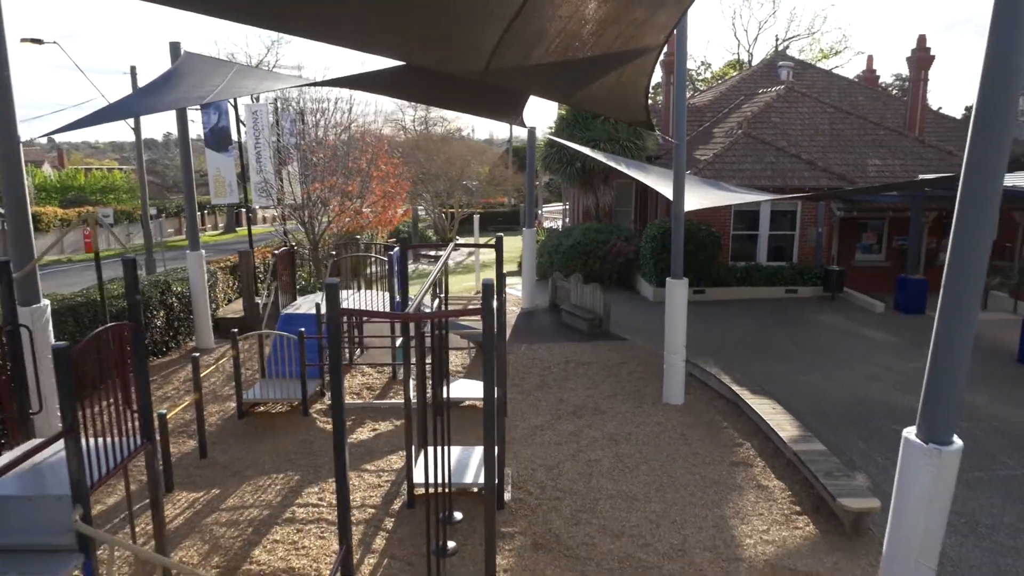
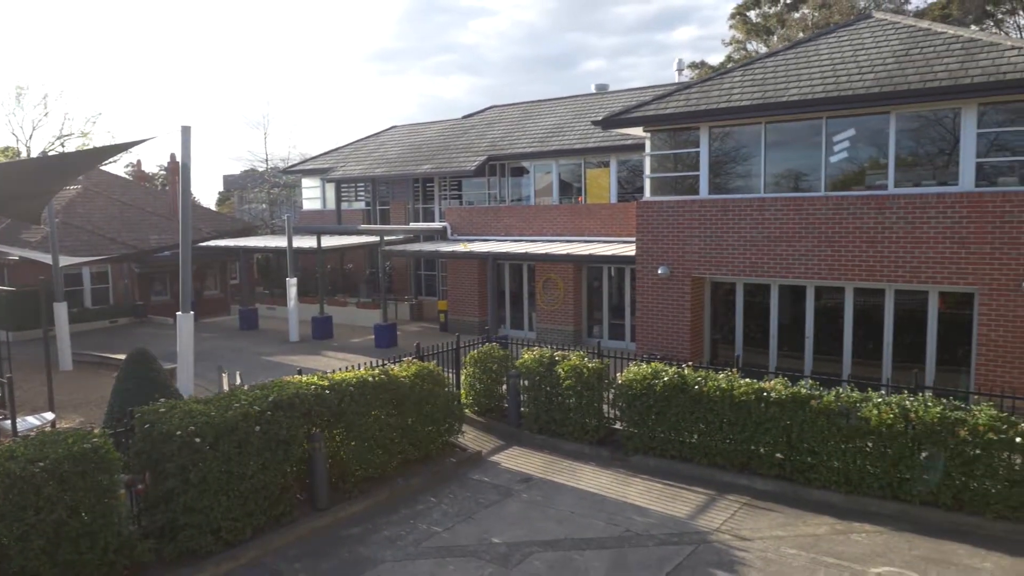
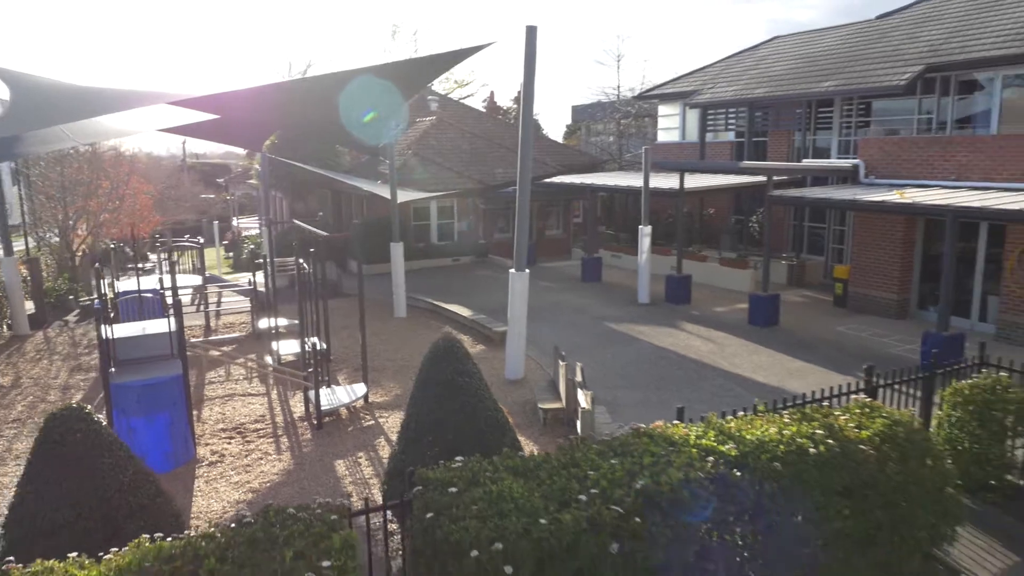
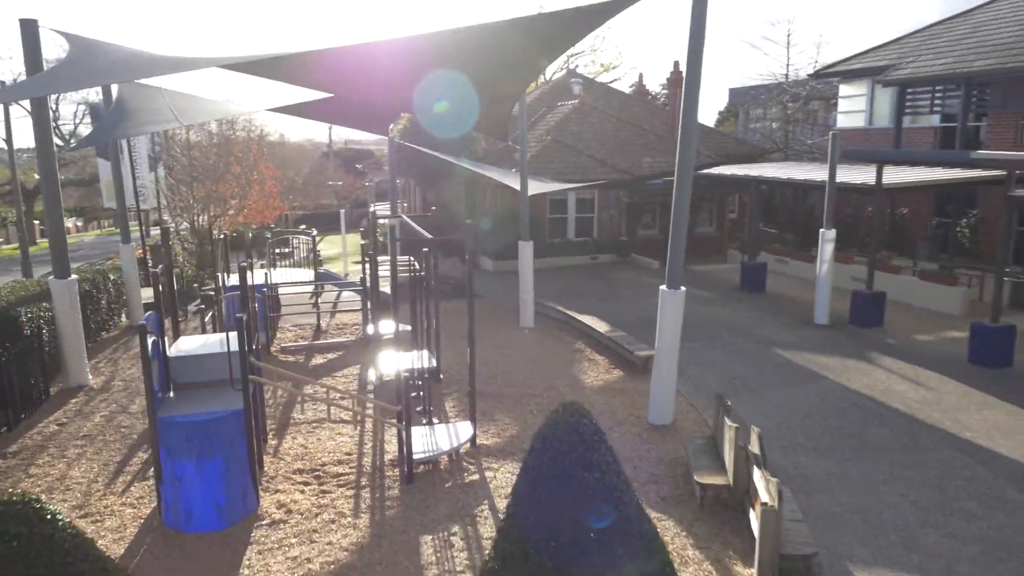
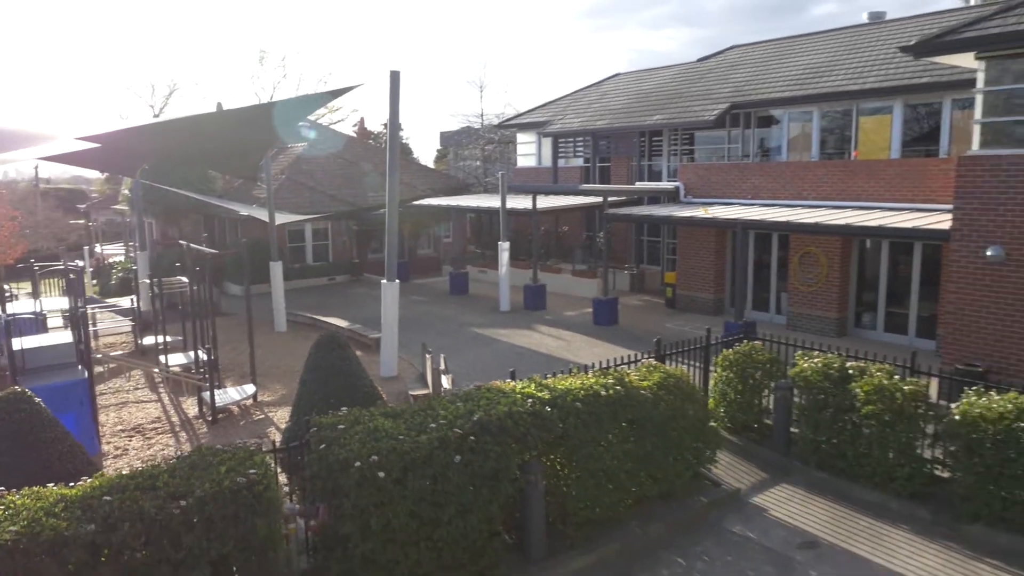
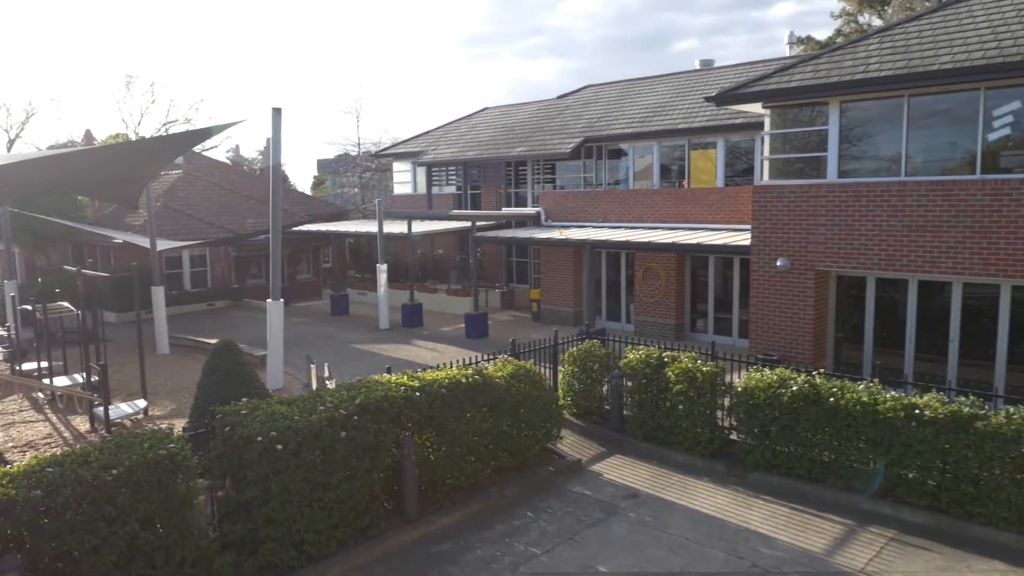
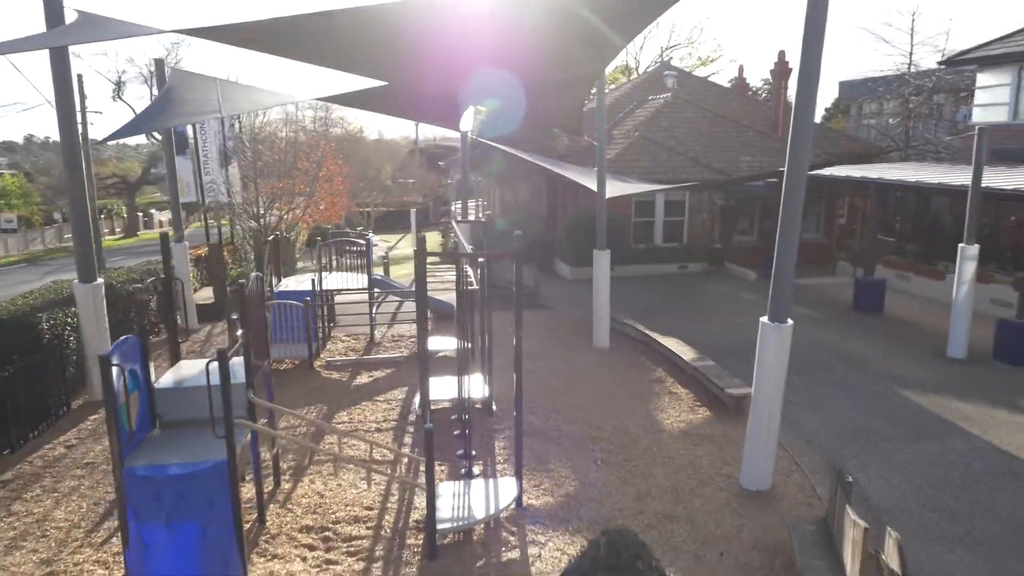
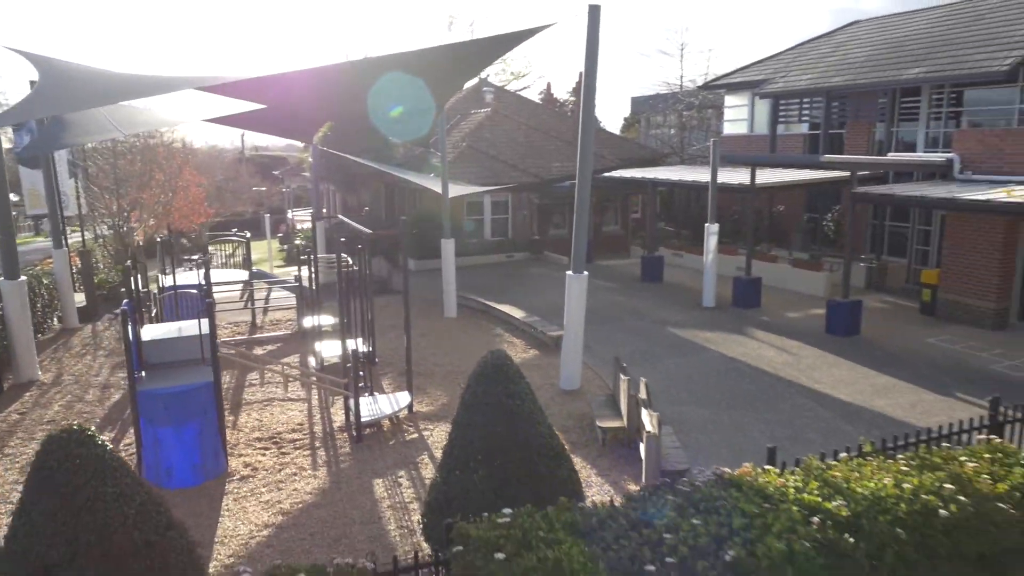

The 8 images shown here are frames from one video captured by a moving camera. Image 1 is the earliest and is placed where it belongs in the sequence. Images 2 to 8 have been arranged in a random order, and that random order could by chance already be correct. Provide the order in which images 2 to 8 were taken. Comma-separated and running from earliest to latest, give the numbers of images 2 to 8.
7, 4, 8, 3, 5, 6, 2
